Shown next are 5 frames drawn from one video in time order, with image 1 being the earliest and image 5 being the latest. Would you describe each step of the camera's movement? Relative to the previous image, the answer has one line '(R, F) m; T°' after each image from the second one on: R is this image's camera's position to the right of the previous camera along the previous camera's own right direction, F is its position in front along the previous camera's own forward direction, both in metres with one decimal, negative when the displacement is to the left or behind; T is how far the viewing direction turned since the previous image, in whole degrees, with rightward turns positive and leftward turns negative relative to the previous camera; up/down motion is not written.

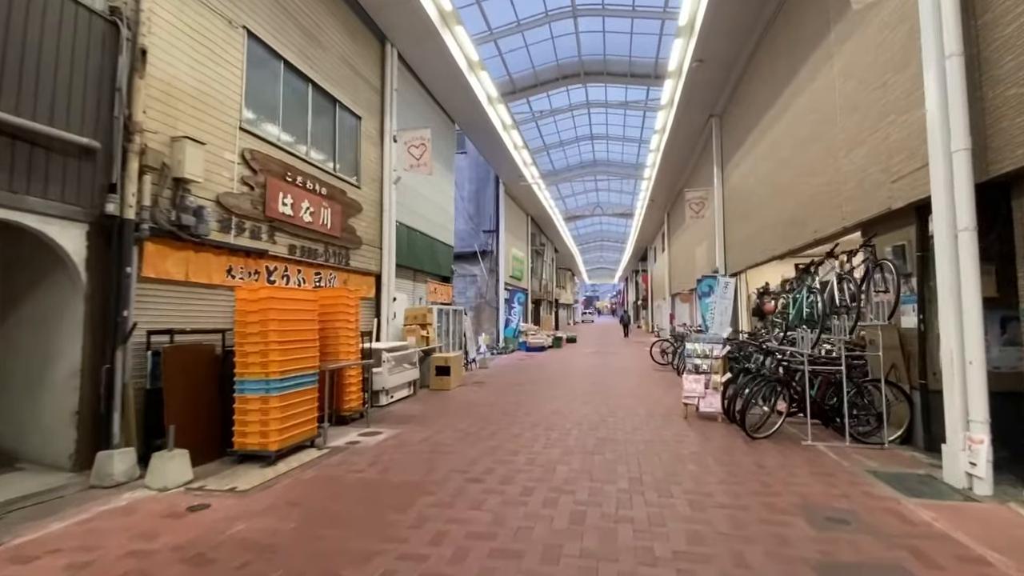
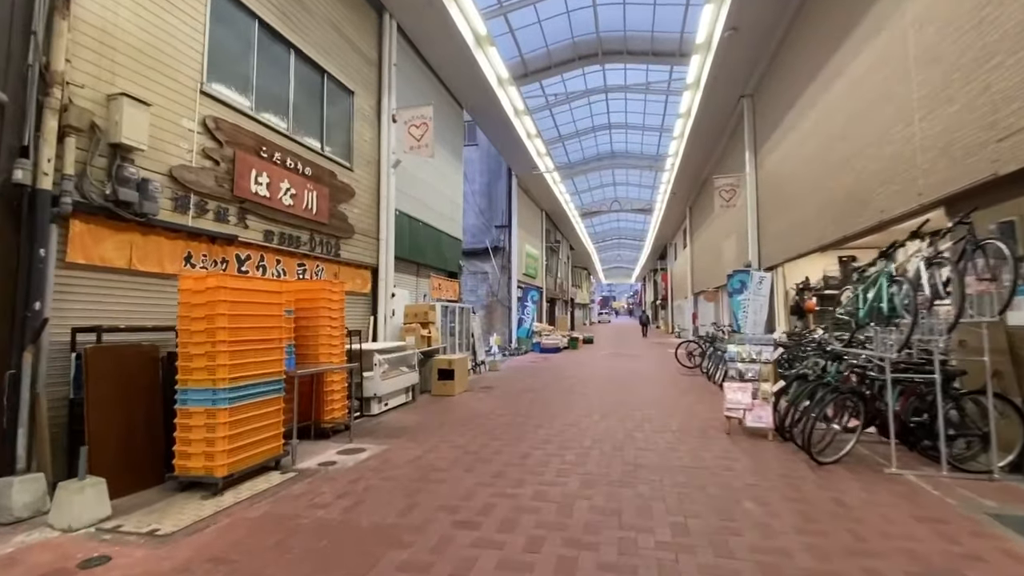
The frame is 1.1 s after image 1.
(+0.1, +0.9) m; -2°
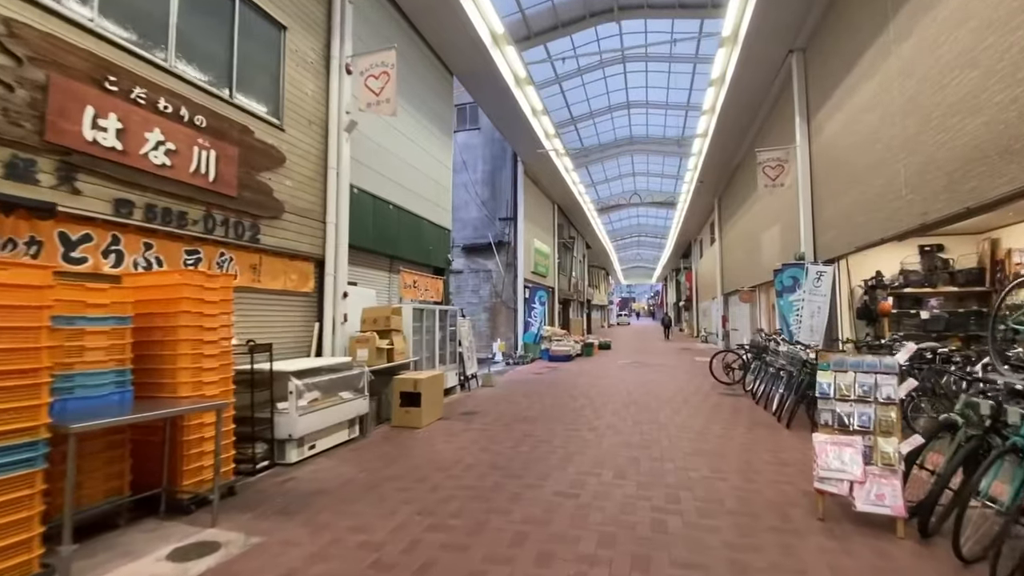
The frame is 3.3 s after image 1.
(+0.4, +1.9) m; -2°
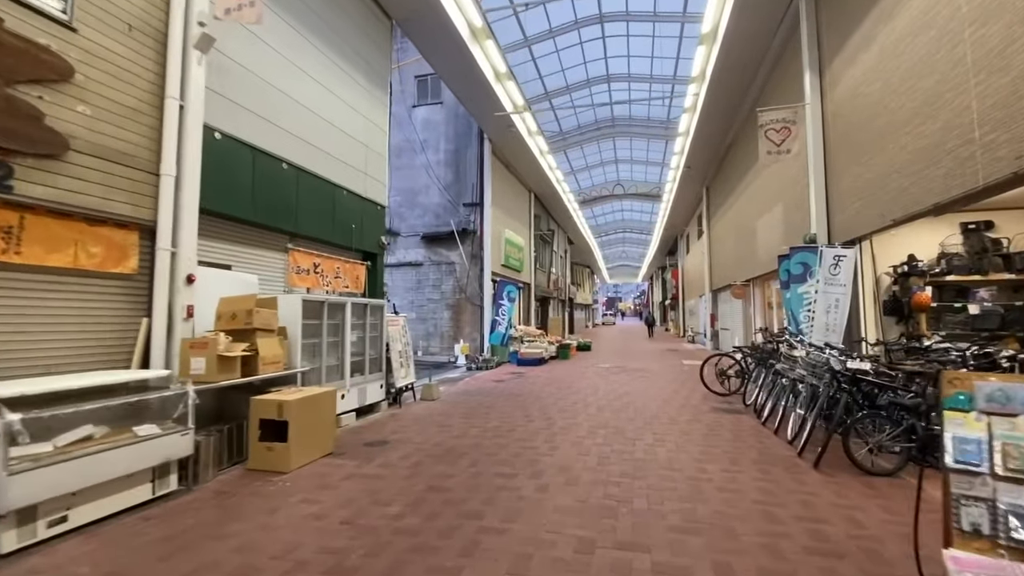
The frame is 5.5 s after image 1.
(+0.7, +1.8) m; +1°
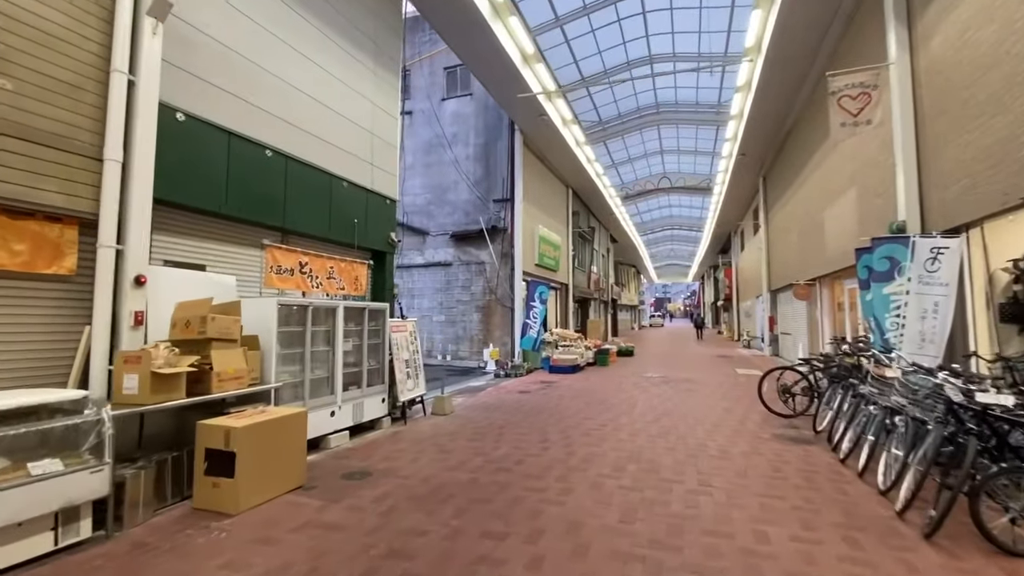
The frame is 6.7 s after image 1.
(+0.3, +0.9) m; -6°
